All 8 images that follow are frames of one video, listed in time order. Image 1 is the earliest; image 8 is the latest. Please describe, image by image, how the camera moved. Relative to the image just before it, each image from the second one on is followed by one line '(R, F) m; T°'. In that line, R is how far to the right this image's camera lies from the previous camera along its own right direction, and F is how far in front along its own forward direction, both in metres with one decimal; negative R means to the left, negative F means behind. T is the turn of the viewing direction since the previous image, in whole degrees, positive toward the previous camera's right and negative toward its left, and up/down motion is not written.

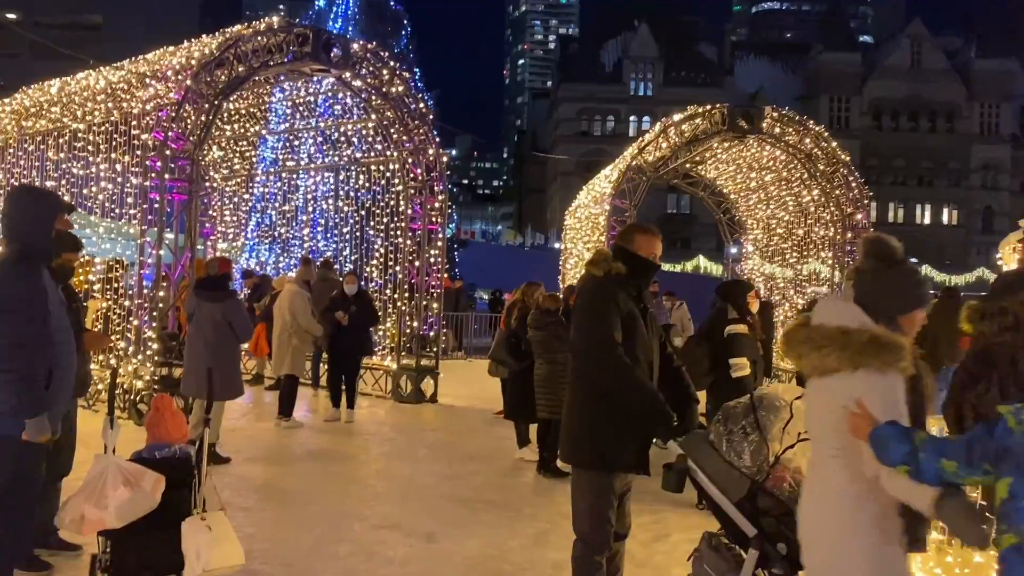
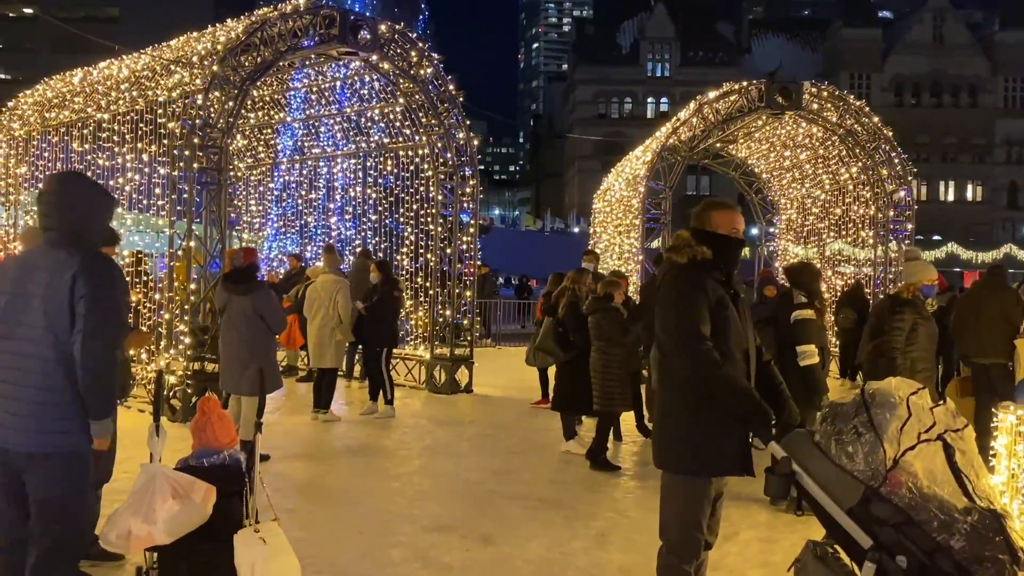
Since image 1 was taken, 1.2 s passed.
(-0.2, +0.3) m; -1°
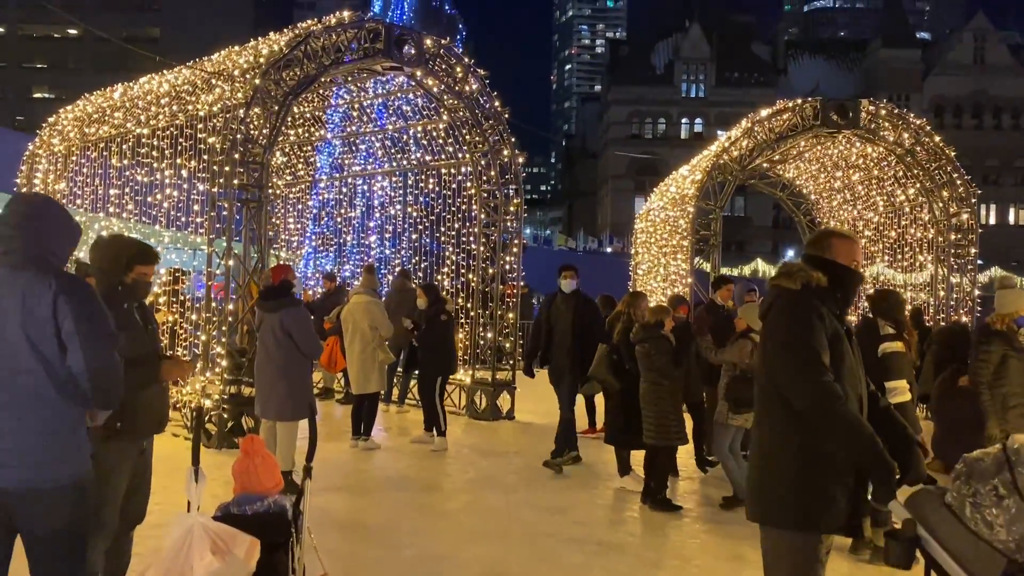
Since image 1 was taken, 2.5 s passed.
(-0.2, +0.4) m; -2°
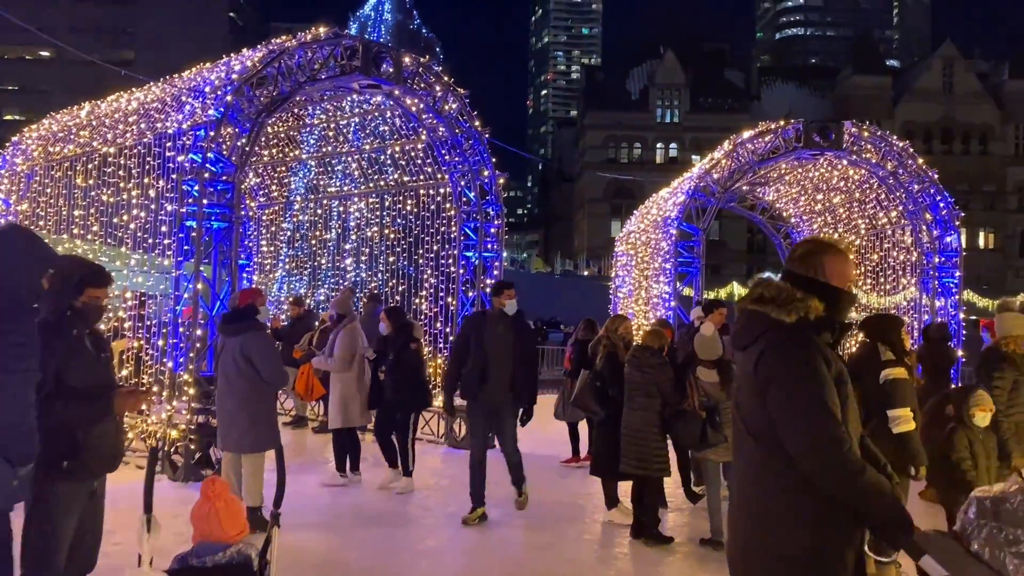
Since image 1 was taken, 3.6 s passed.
(0.0, +0.3) m; +2°
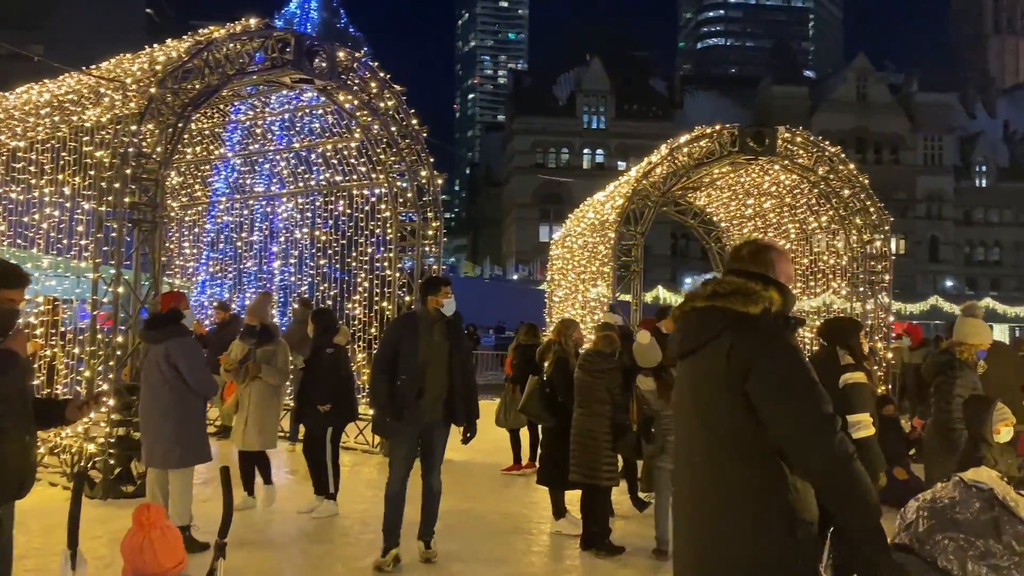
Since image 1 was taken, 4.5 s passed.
(-0.1, +0.3) m; +5°
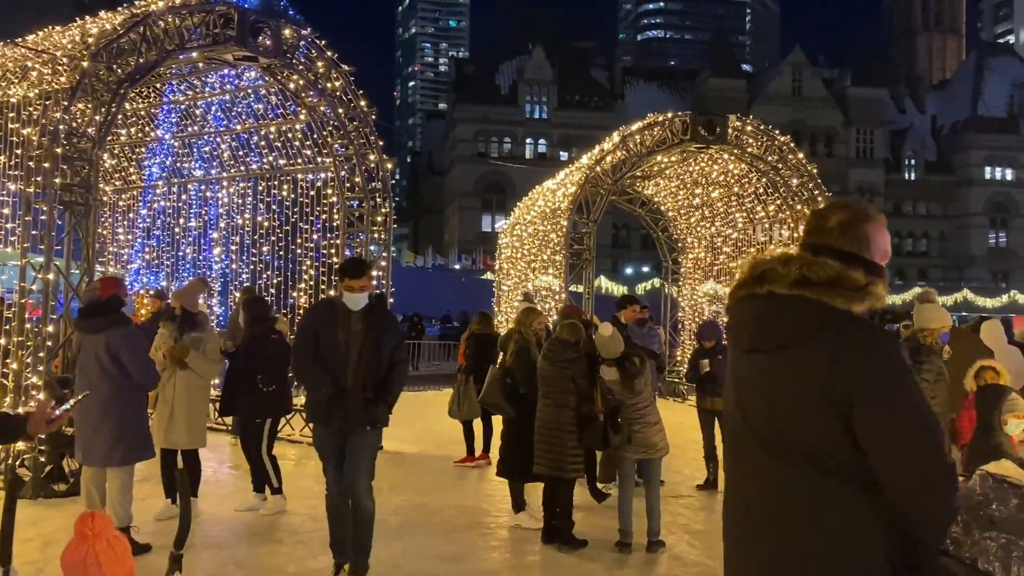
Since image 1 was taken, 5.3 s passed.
(-0.1, +0.2) m; +4°
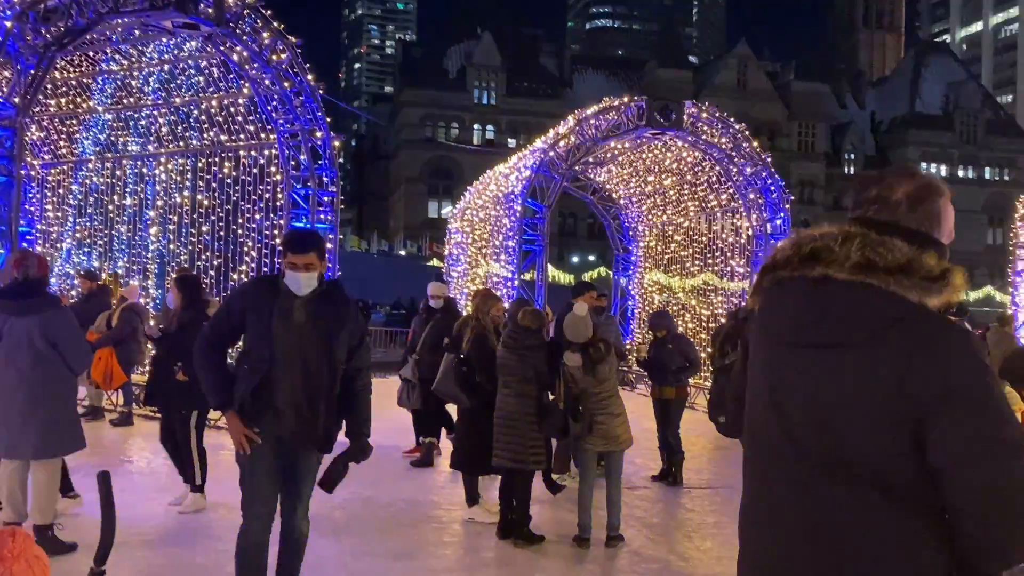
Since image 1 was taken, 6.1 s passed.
(-0.1, +0.3) m; +4°
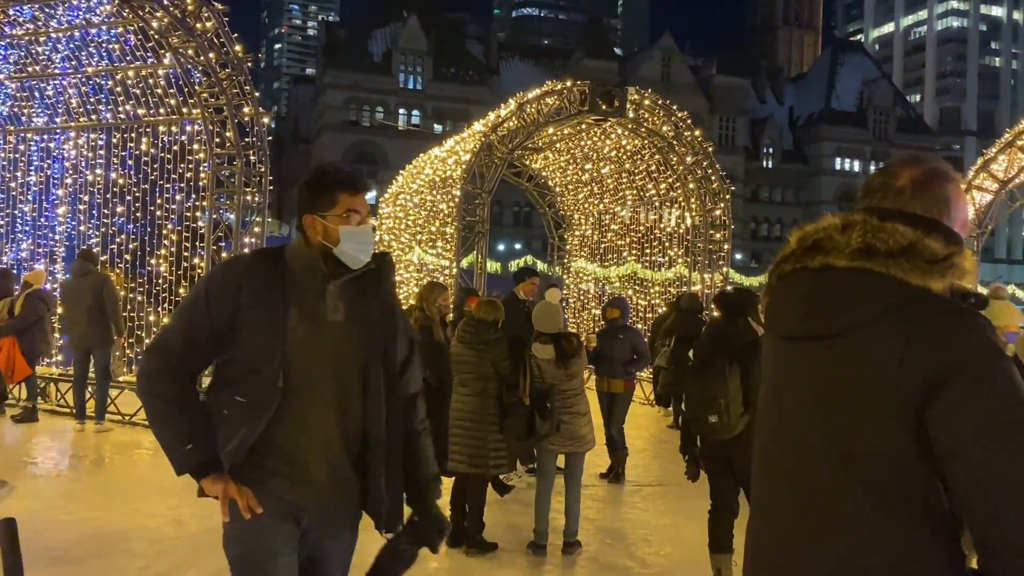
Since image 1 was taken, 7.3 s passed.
(-0.2, +0.4) m; +5°
